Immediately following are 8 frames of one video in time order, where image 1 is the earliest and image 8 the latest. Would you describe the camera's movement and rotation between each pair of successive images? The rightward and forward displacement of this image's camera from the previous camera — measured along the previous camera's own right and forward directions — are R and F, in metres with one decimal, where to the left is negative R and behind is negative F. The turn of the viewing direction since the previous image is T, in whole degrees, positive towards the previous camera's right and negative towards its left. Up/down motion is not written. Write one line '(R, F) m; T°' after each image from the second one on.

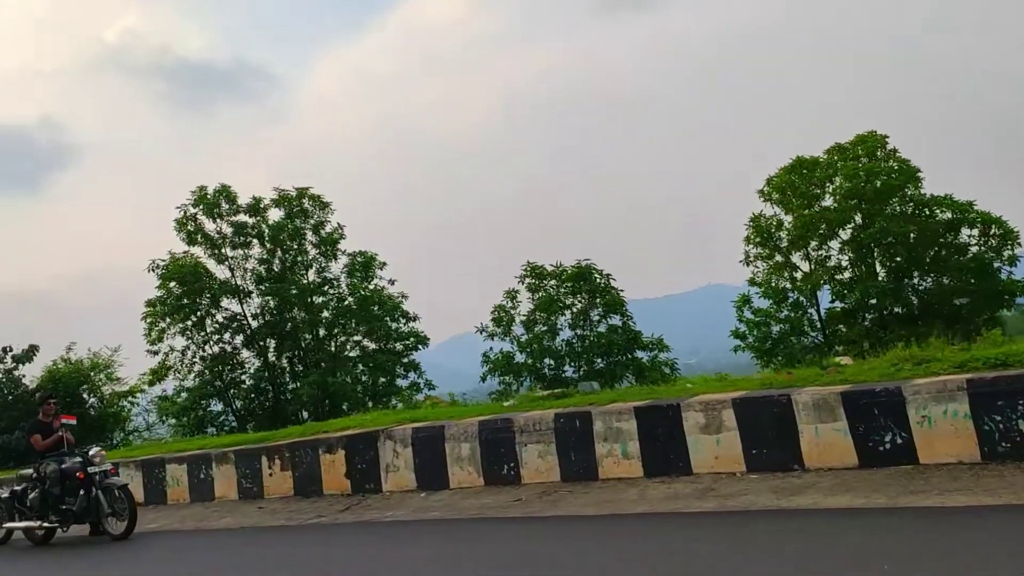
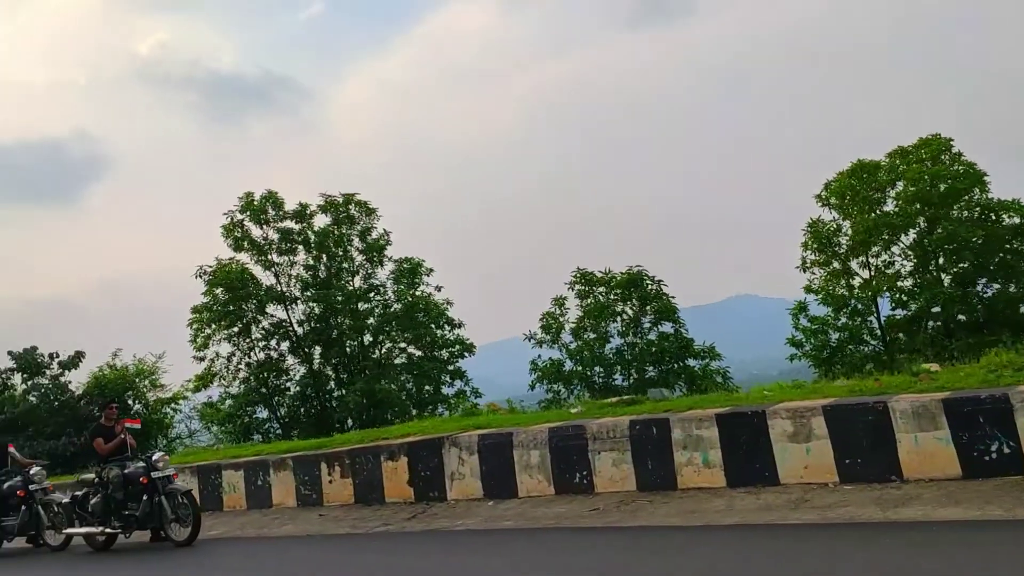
(-0.4, +0.3) m; -2°
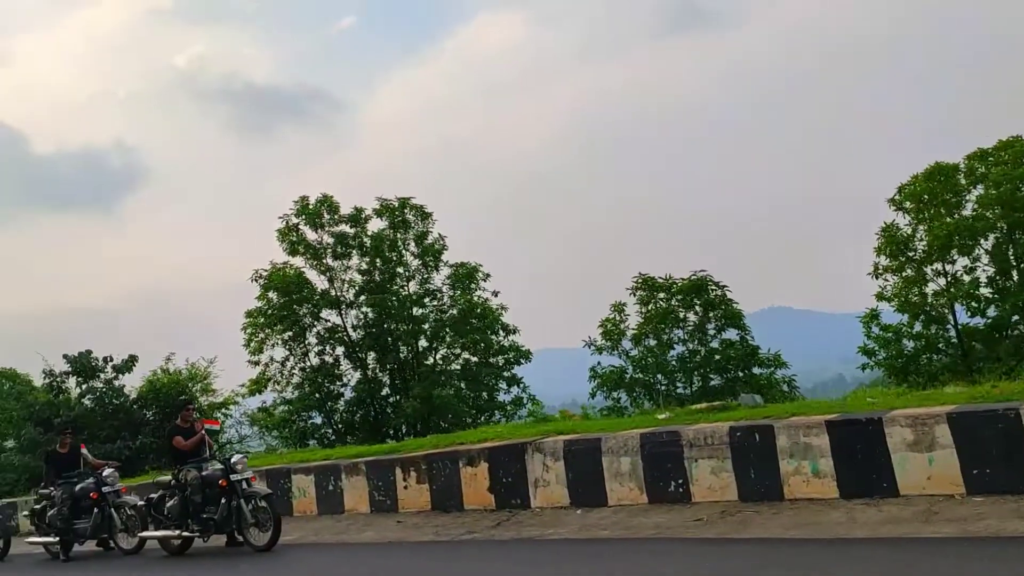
(-0.6, +0.3) m; -2°
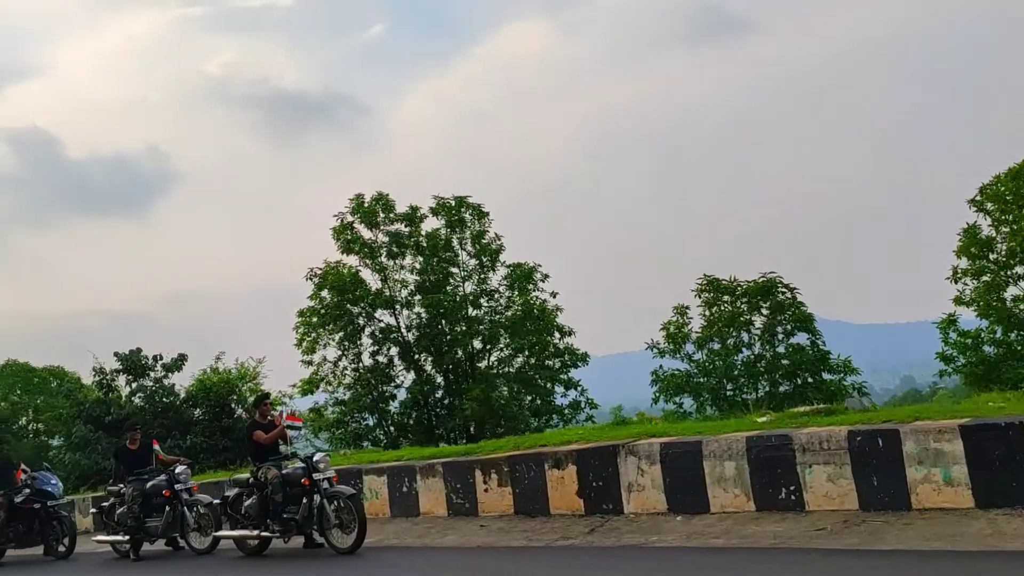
(-0.6, +0.4) m; -2°
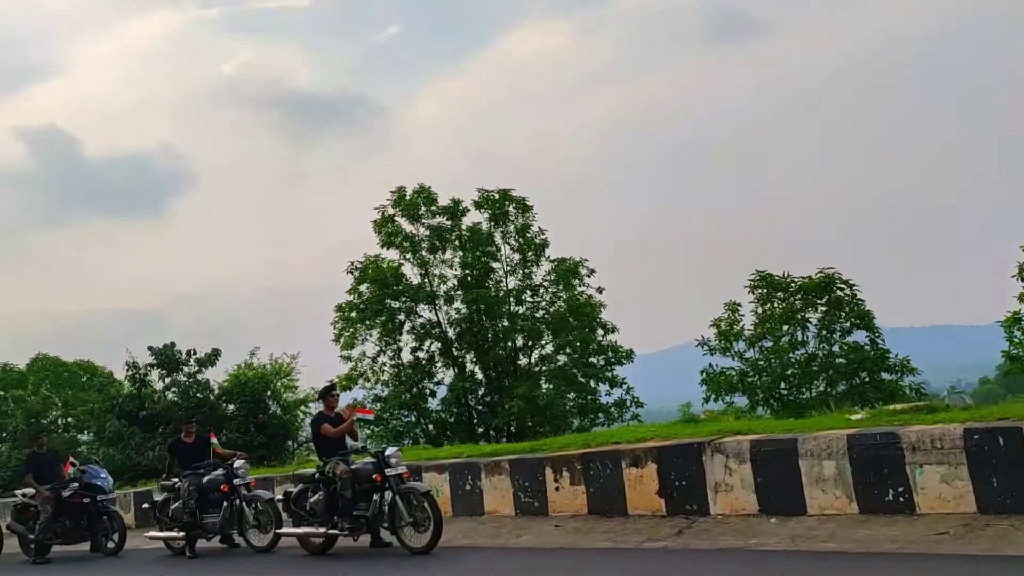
(-0.6, +0.4) m; -1°
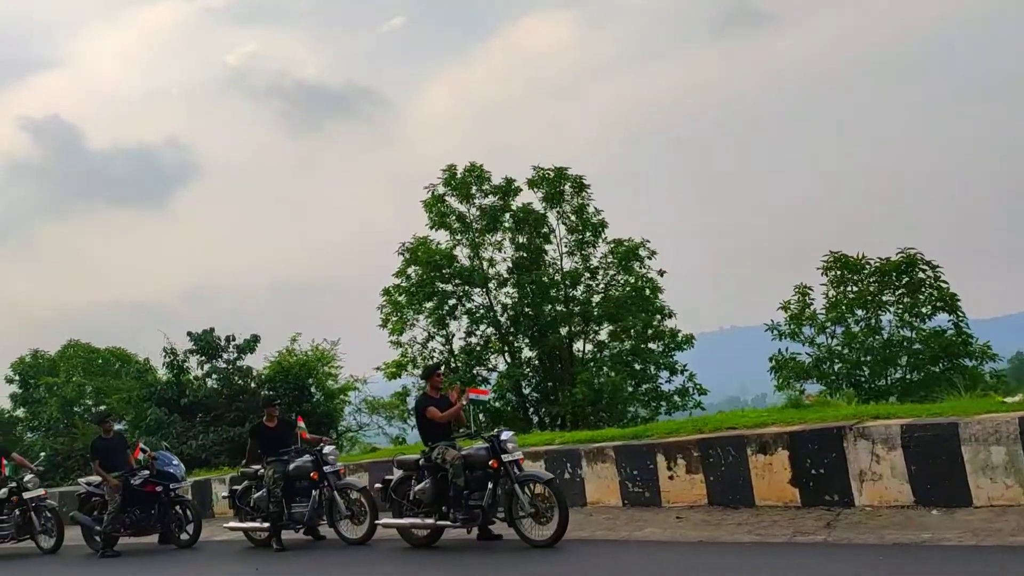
(-1.0, +0.7) m; 0°
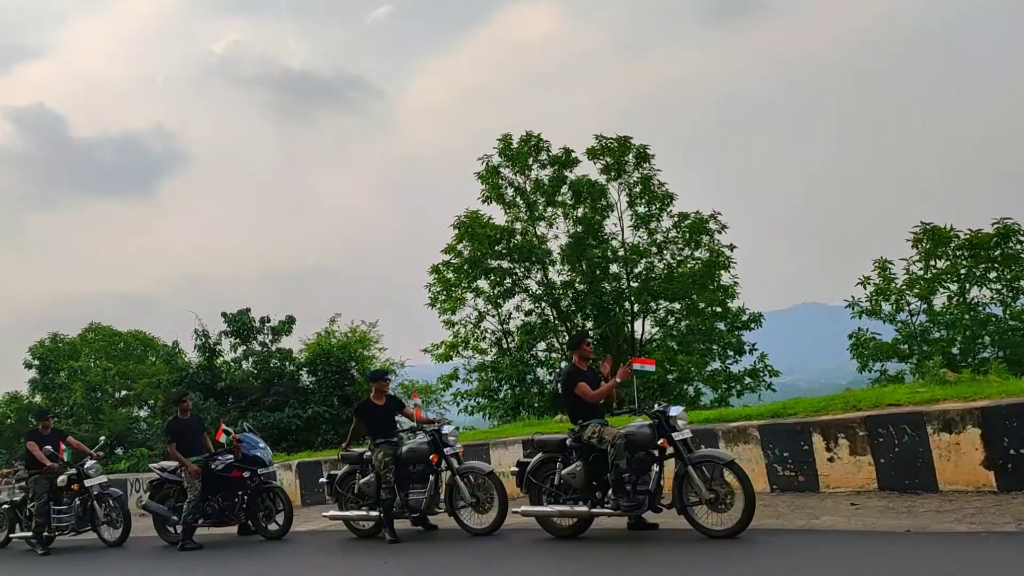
(-1.3, +1.0) m; 0°
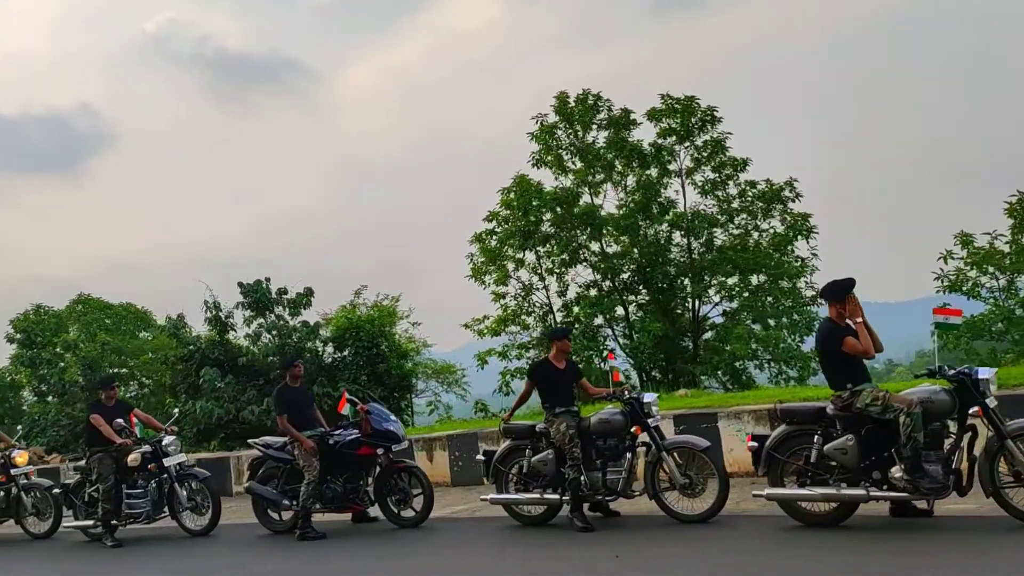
(-2.0, +1.4) m; +3°
